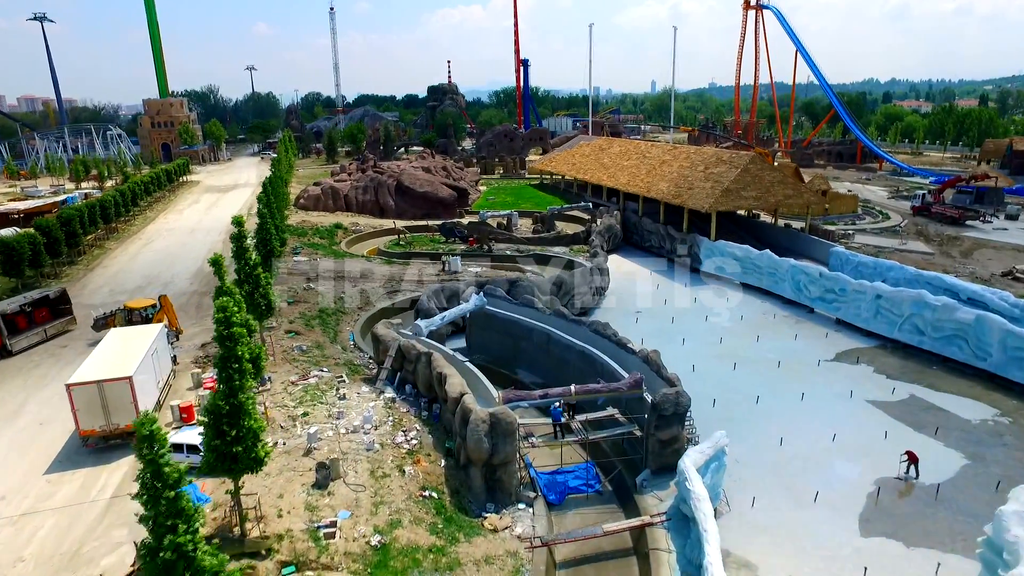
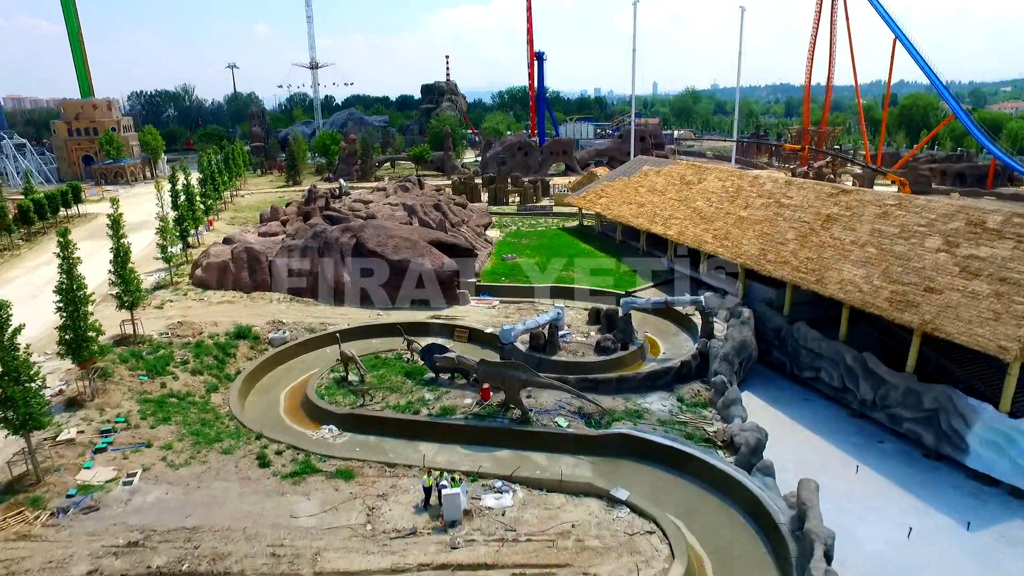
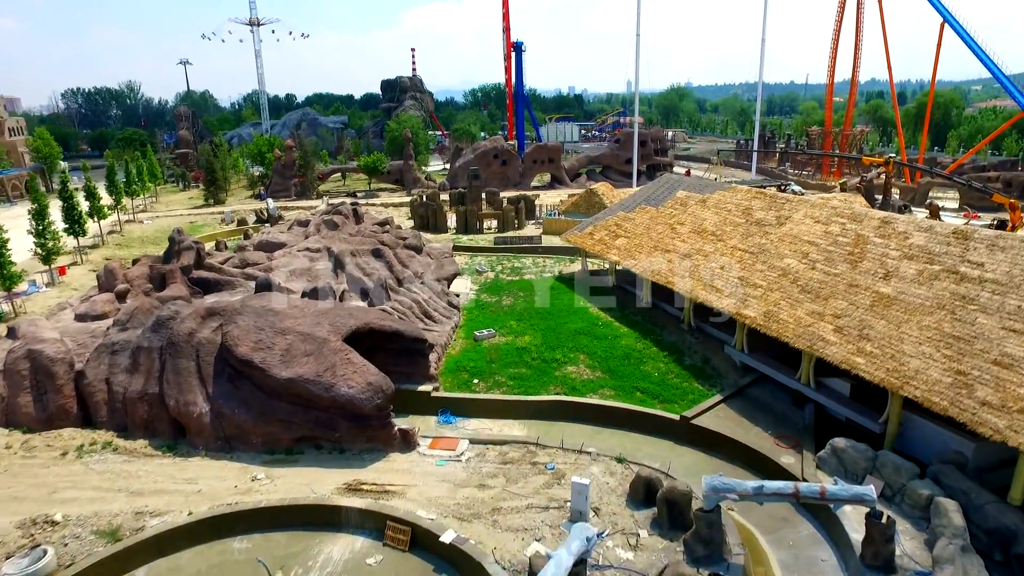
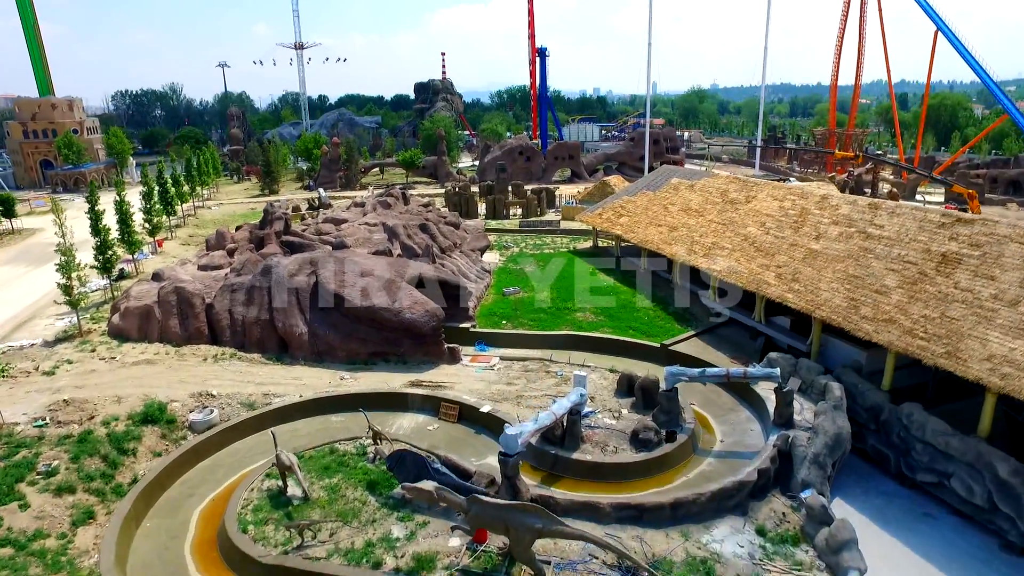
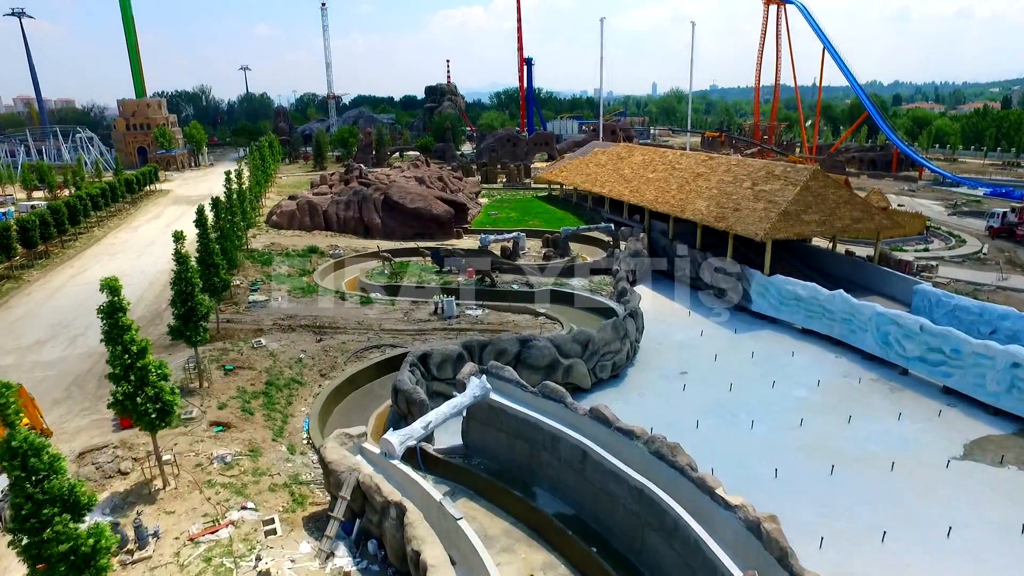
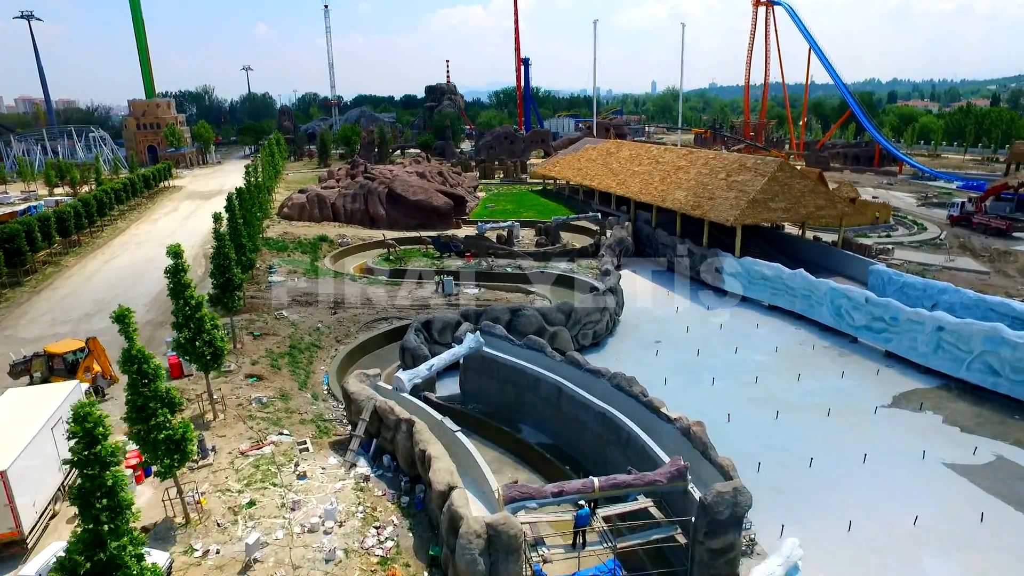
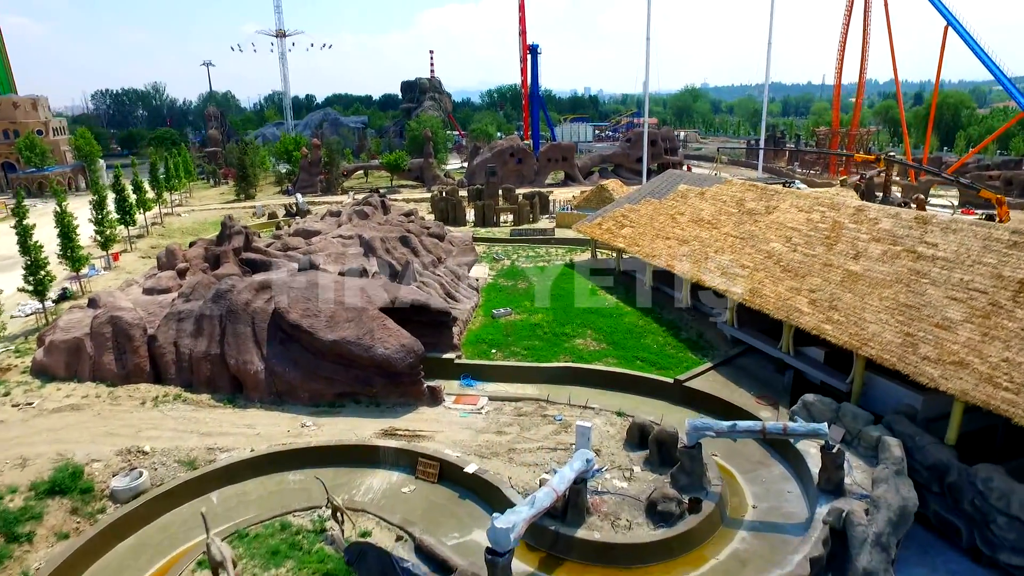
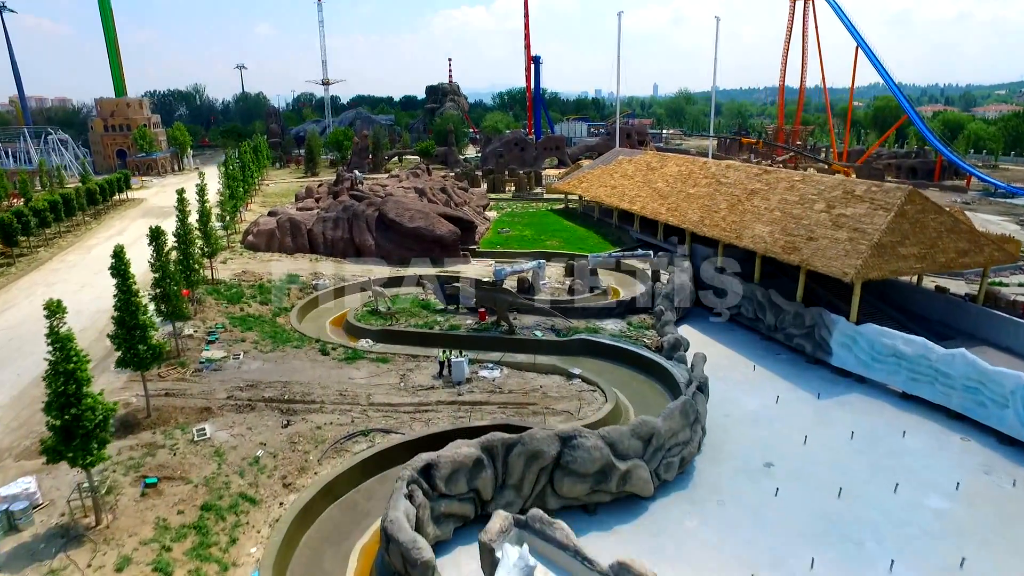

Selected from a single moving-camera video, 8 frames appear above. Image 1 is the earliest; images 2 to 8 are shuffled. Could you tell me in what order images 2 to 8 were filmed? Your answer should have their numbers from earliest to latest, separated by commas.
6, 5, 8, 2, 4, 7, 3
